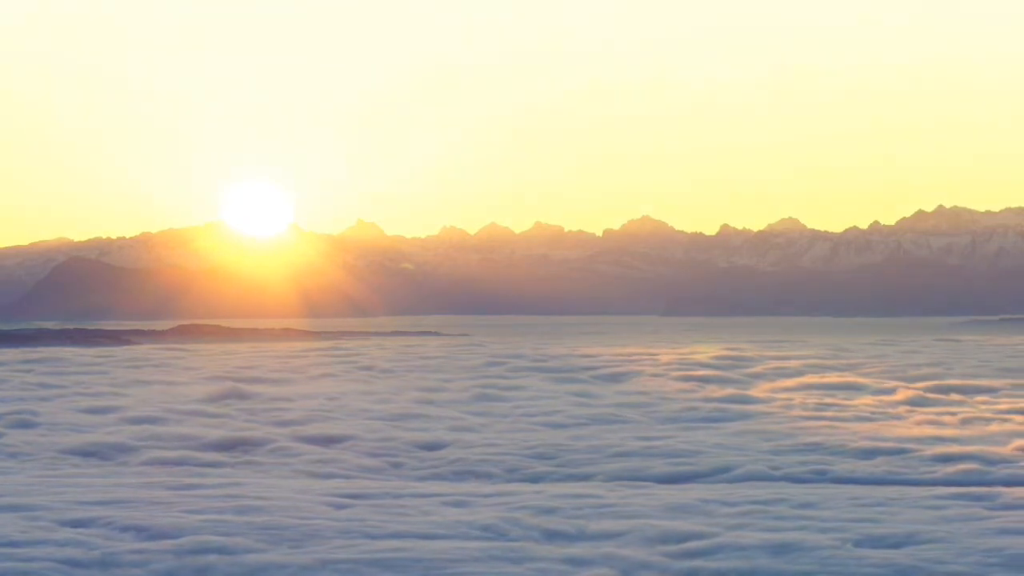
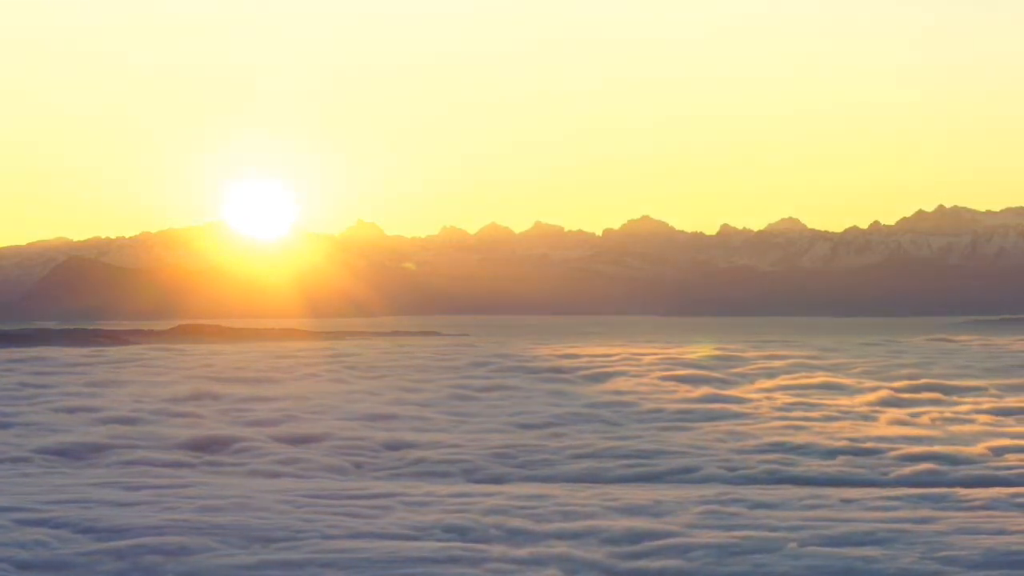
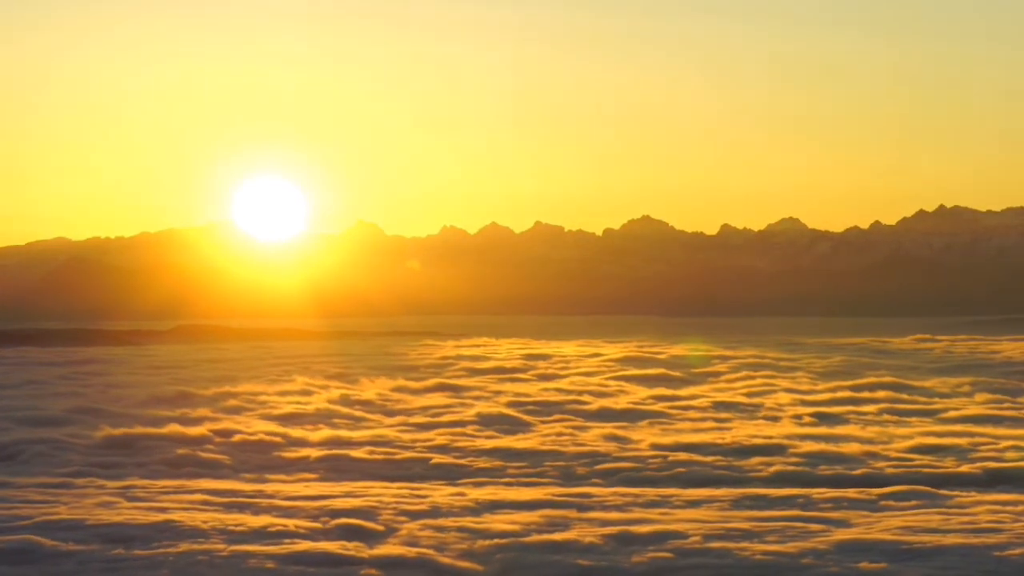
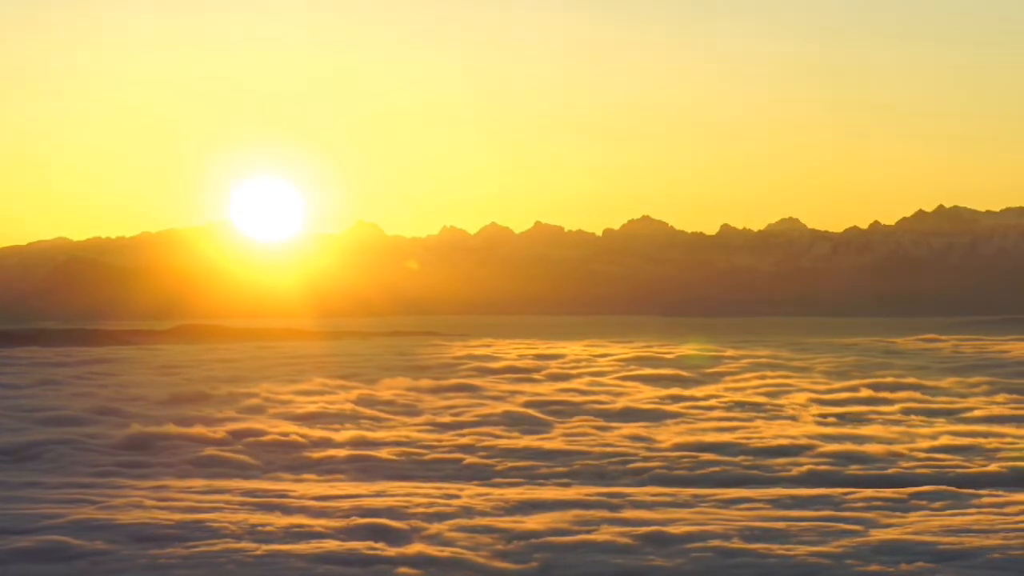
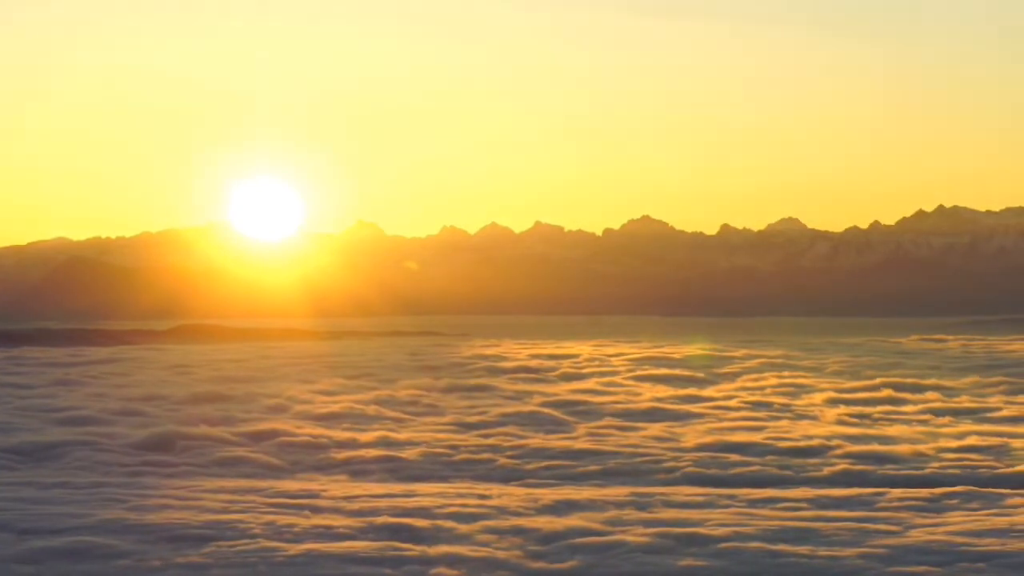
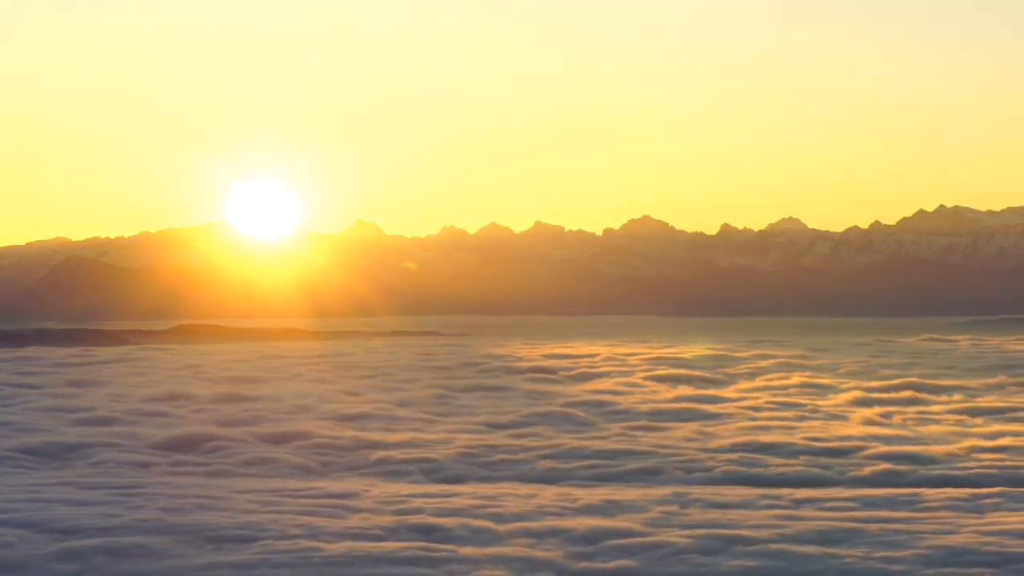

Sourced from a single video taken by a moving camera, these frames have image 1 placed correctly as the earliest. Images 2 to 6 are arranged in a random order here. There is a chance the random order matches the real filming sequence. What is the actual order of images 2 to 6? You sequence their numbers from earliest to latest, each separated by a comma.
2, 6, 5, 4, 3
